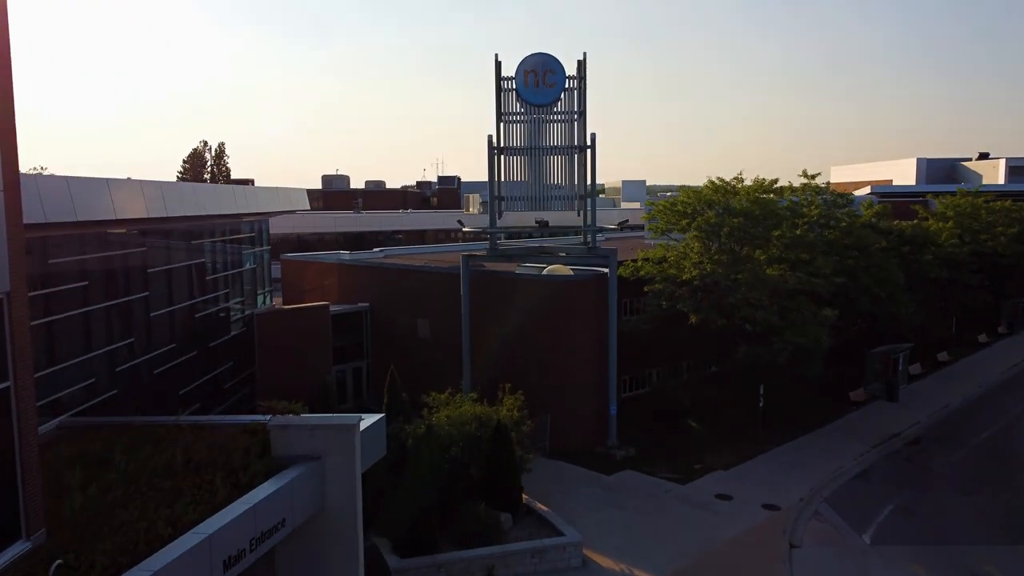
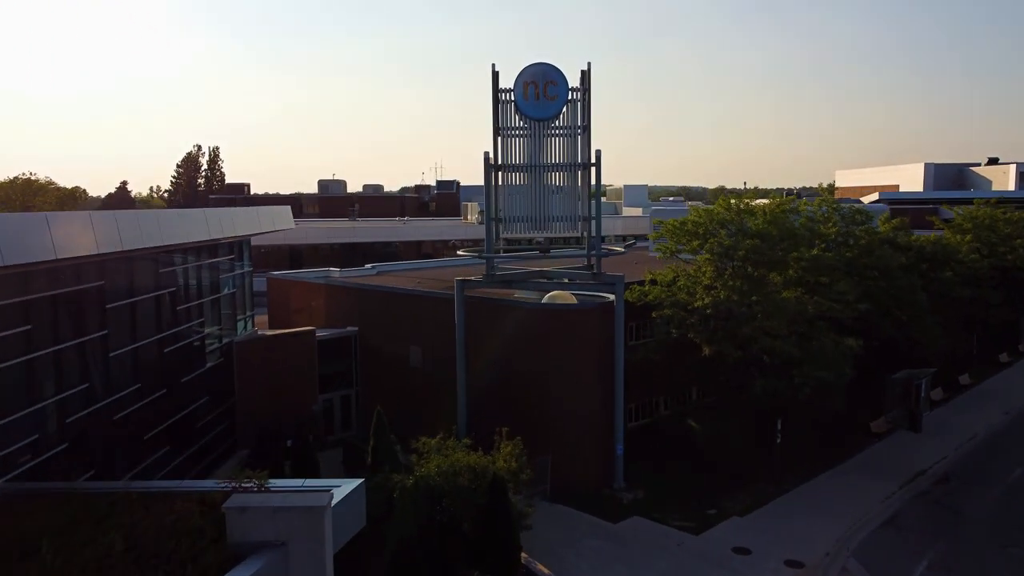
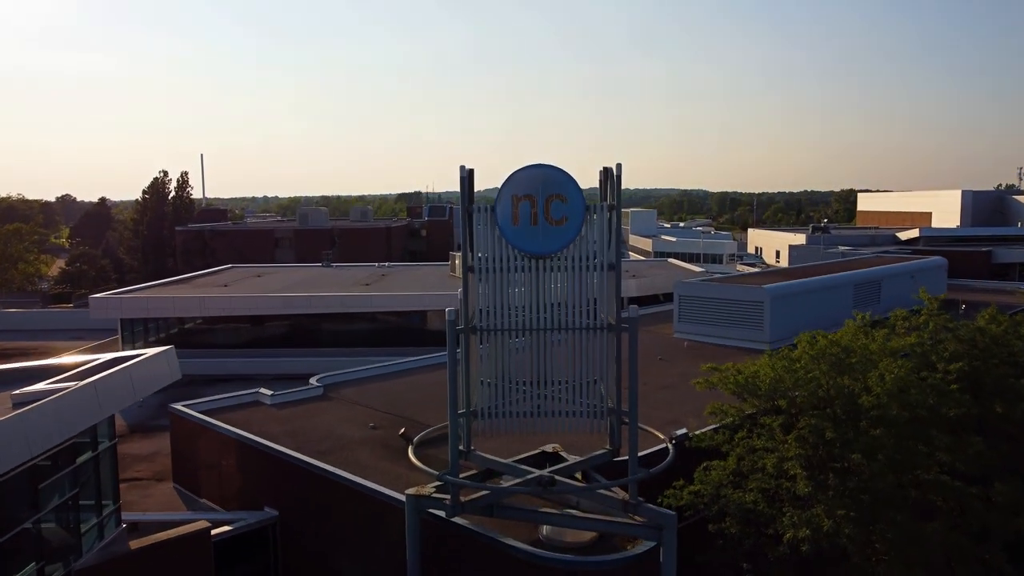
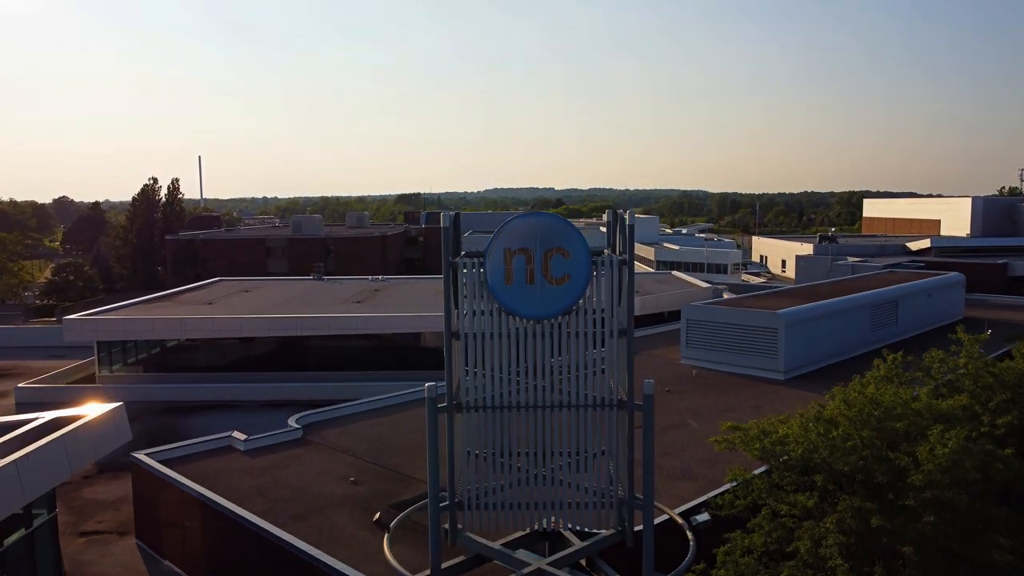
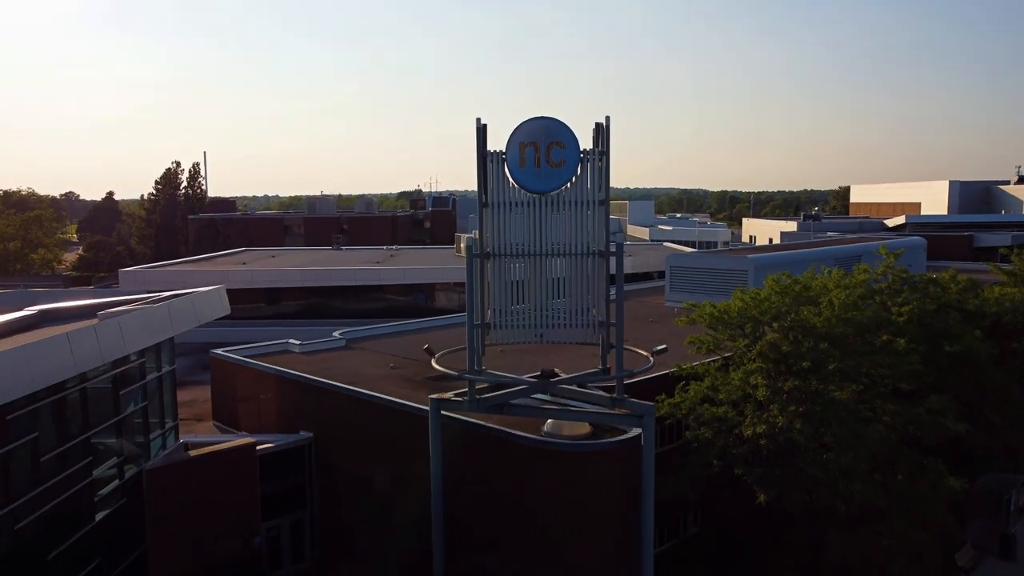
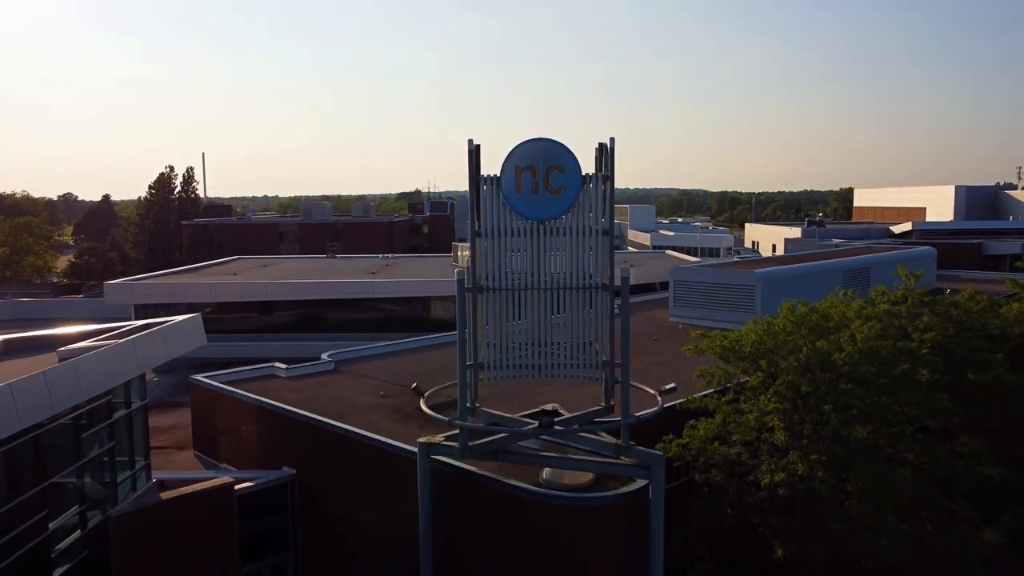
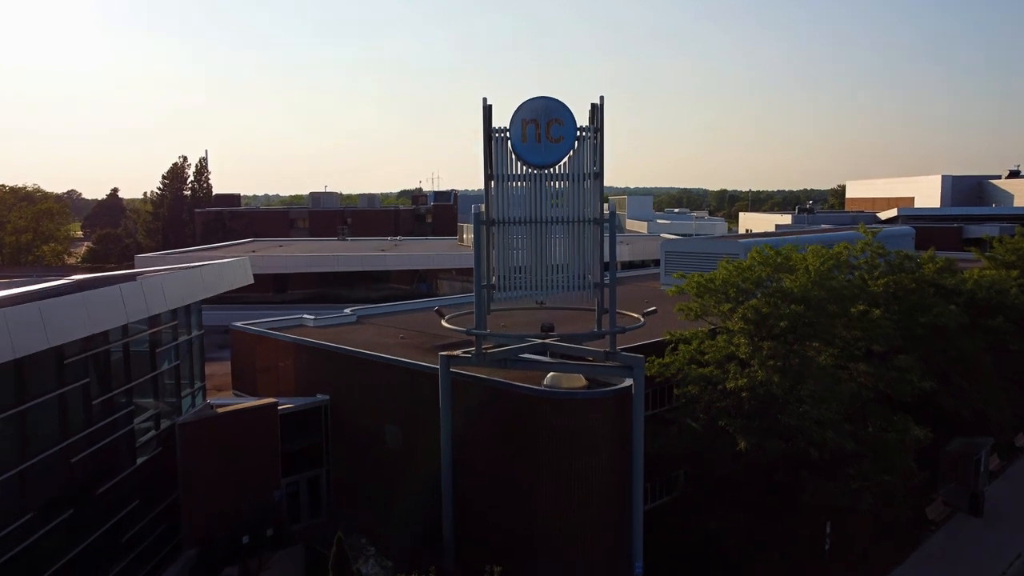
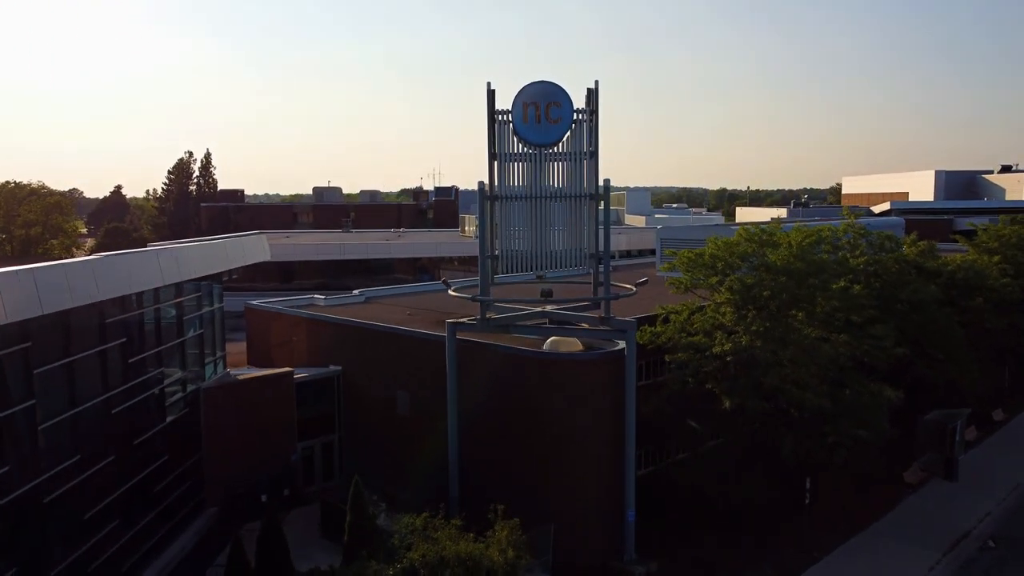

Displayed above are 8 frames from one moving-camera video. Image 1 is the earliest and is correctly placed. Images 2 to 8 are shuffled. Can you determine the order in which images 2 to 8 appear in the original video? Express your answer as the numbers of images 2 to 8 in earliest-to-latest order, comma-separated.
2, 8, 7, 5, 6, 3, 4
